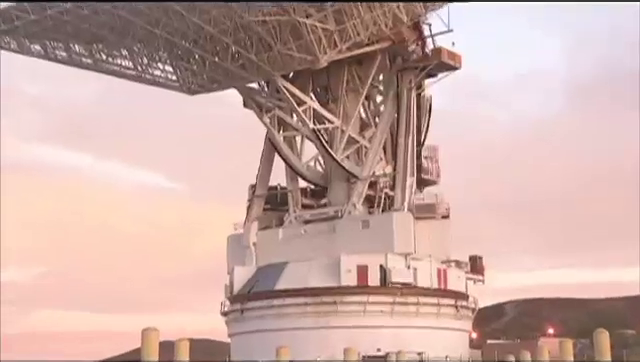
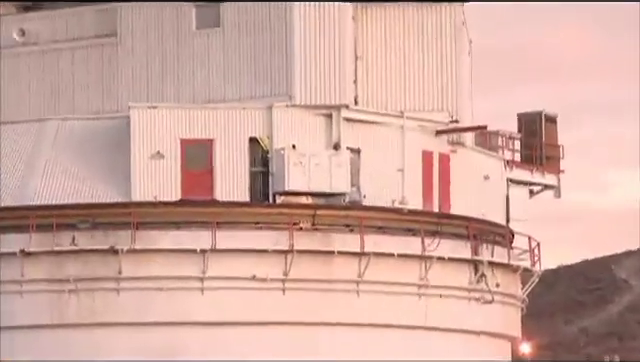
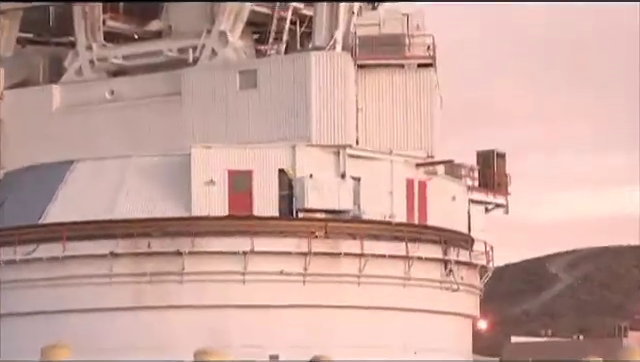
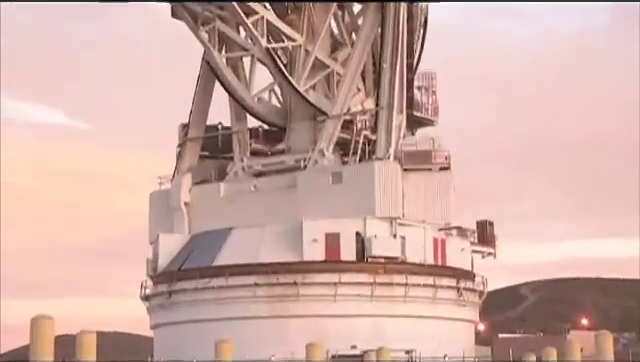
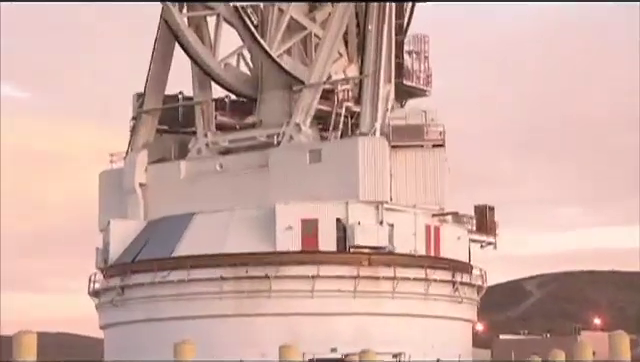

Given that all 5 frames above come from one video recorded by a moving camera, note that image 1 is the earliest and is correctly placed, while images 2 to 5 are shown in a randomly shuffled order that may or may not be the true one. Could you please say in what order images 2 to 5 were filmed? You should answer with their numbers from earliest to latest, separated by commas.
4, 5, 3, 2
